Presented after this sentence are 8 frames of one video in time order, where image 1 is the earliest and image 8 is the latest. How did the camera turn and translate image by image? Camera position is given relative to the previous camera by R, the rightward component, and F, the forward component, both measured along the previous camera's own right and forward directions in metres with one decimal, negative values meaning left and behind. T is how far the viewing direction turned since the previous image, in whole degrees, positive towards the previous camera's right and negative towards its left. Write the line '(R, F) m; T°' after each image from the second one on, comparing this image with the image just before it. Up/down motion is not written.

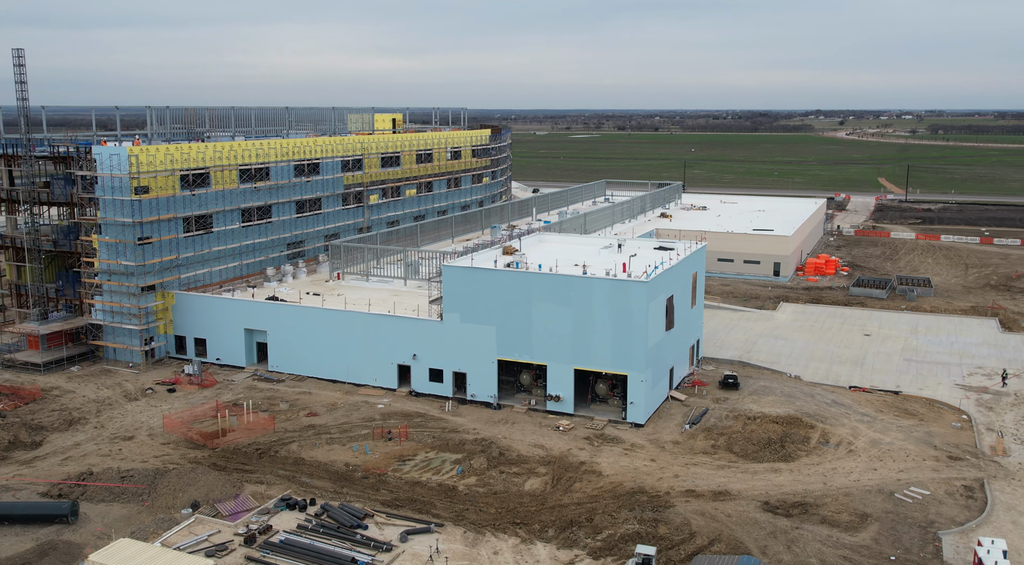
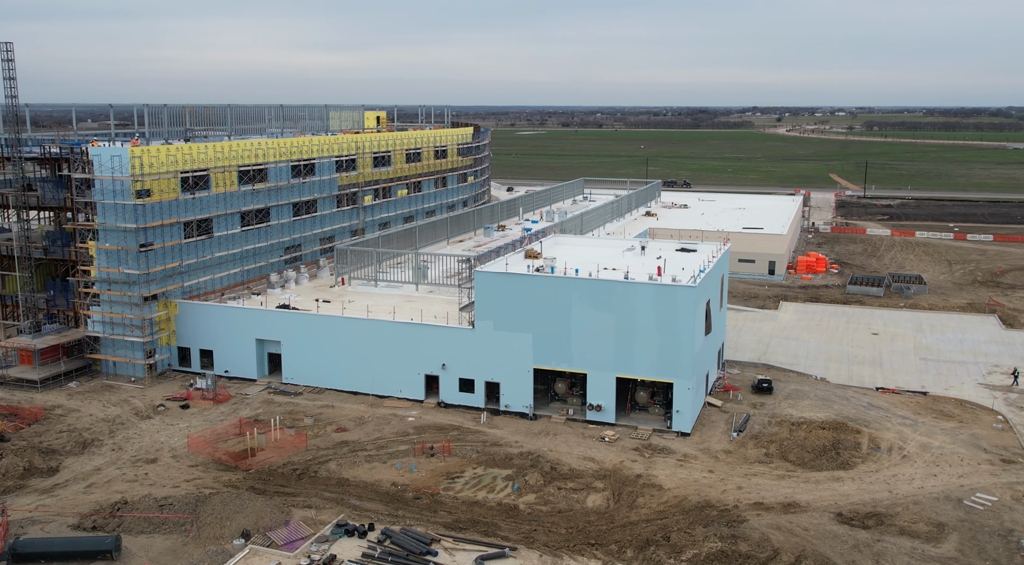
(-4.0, +1.7) m; +4°
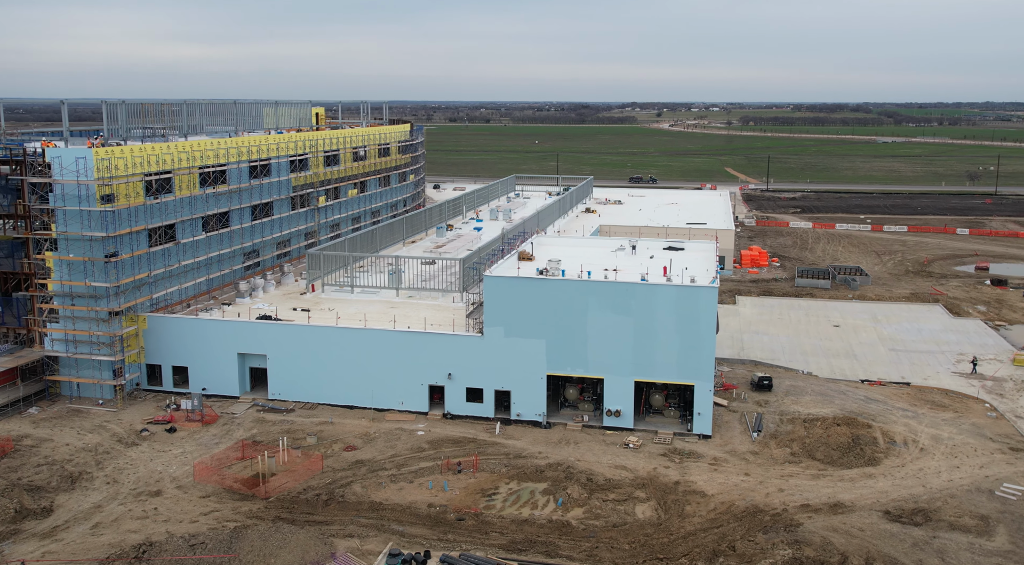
(-5.1, +1.8) m; +7°
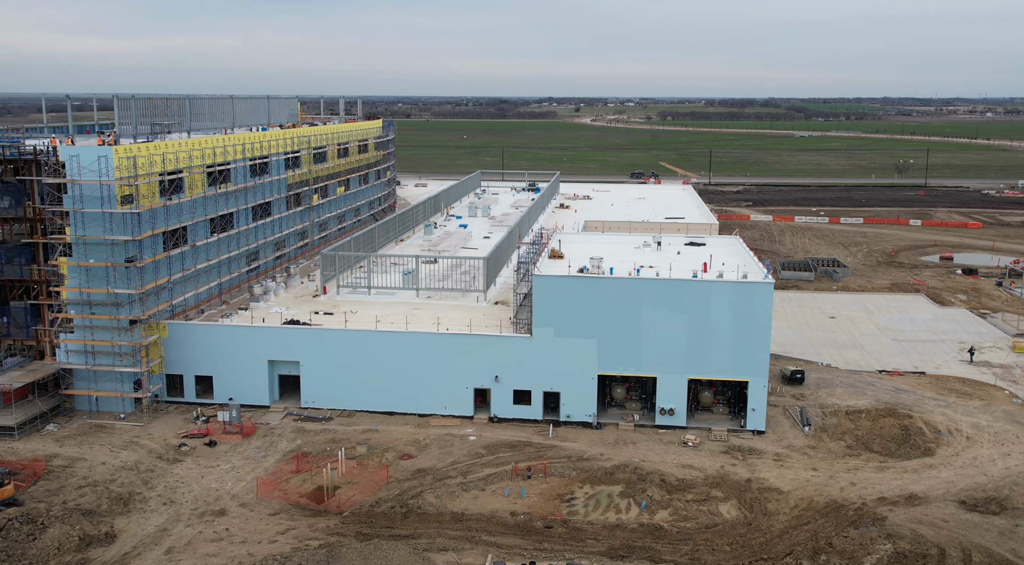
(-5.2, +1.1) m; +5°
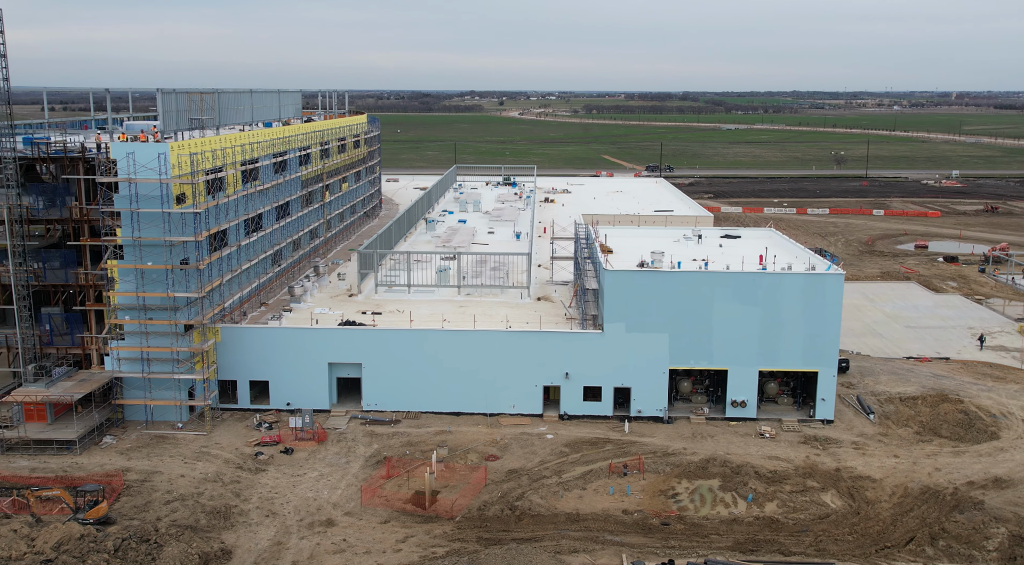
(-5.8, +0.7) m; +5°
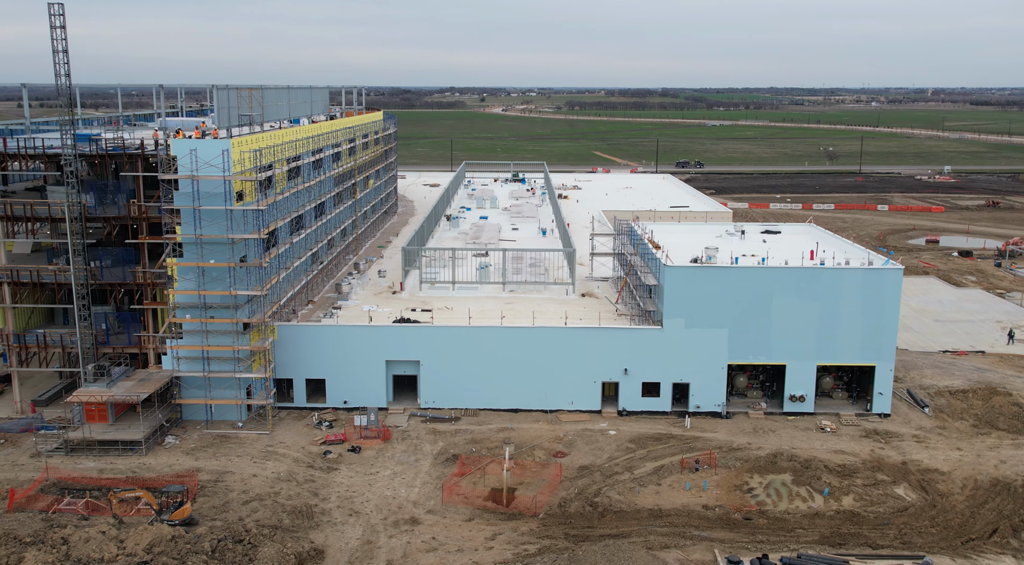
(-3.1, +0.1) m; +1°
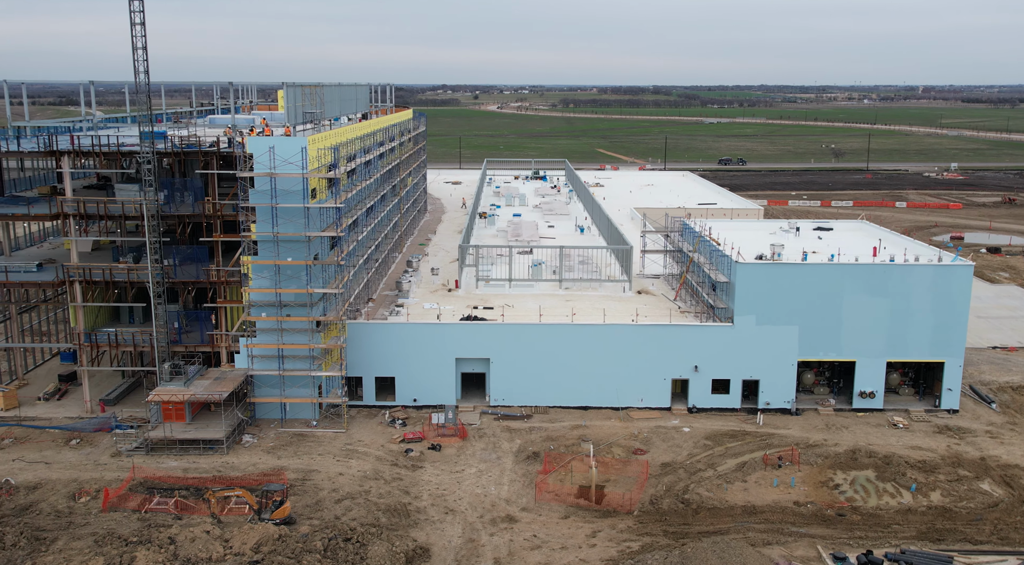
(-3.1, +0.1) m; +1°
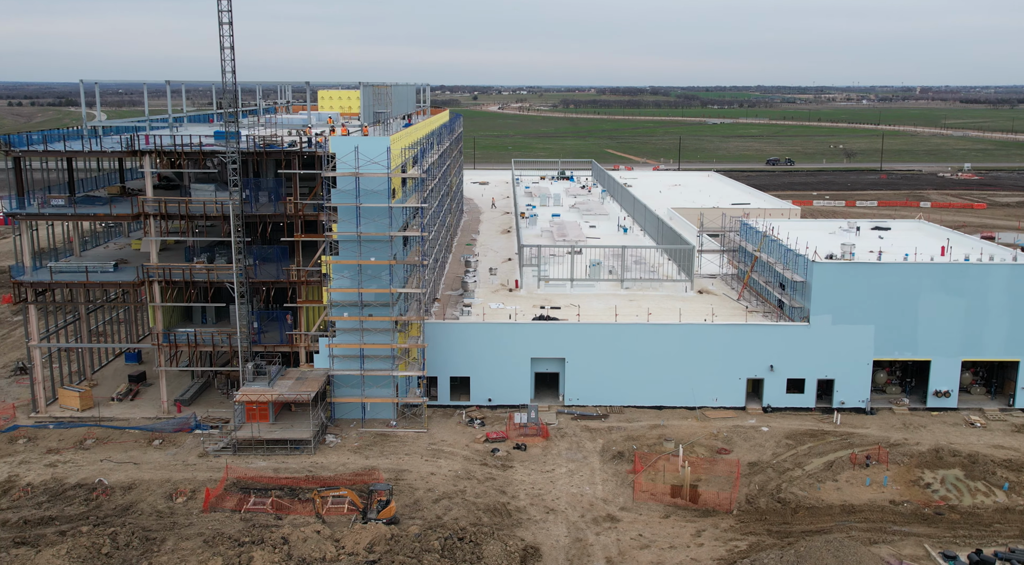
(-3.1, 0.0) m; 0°
